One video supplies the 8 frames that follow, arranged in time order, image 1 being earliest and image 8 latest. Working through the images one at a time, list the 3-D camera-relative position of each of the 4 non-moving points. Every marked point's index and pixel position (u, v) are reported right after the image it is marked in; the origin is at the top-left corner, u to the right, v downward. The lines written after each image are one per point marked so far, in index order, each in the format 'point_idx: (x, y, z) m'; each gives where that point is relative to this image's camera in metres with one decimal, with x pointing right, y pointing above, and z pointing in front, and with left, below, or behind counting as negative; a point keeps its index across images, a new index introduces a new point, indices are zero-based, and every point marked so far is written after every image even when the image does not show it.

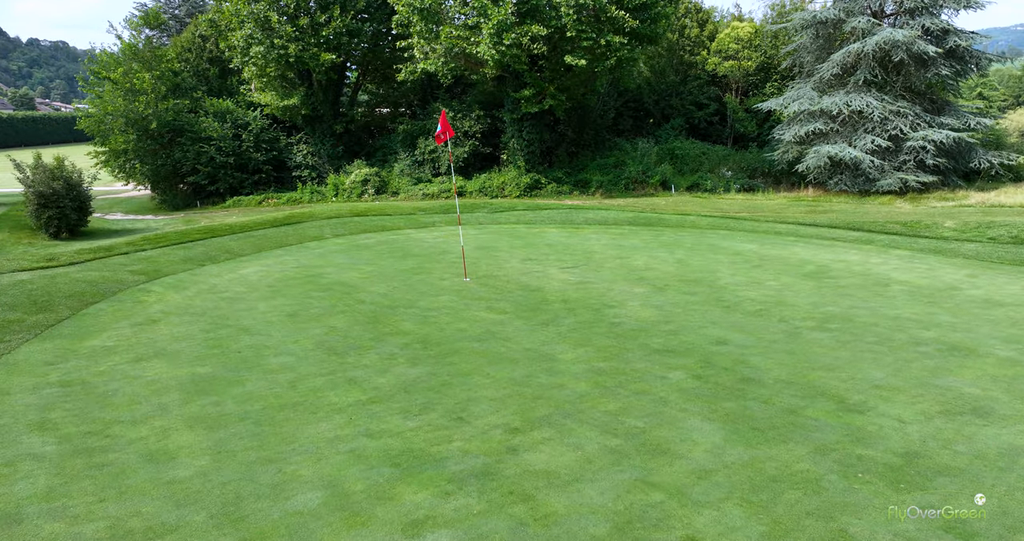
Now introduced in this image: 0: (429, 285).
0: (-1.0, -0.2, +8.4) m
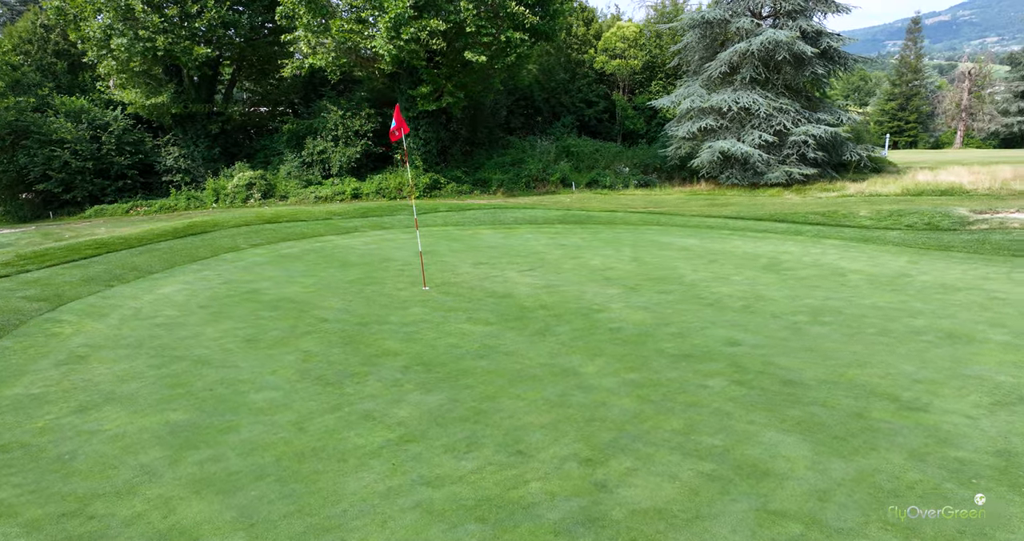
0: (-1.3, -0.3, +7.7) m
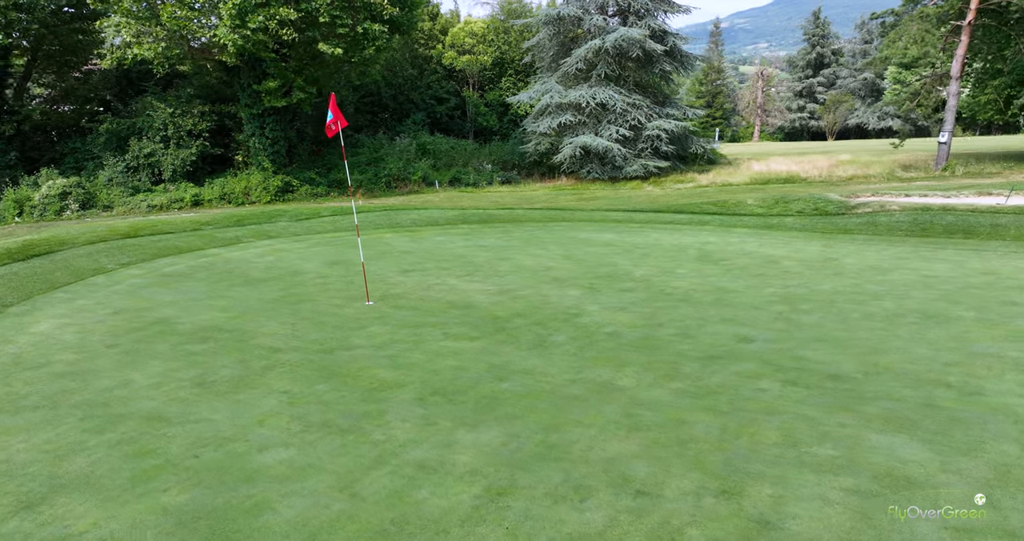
0: (-1.6, -0.4, +6.7) m
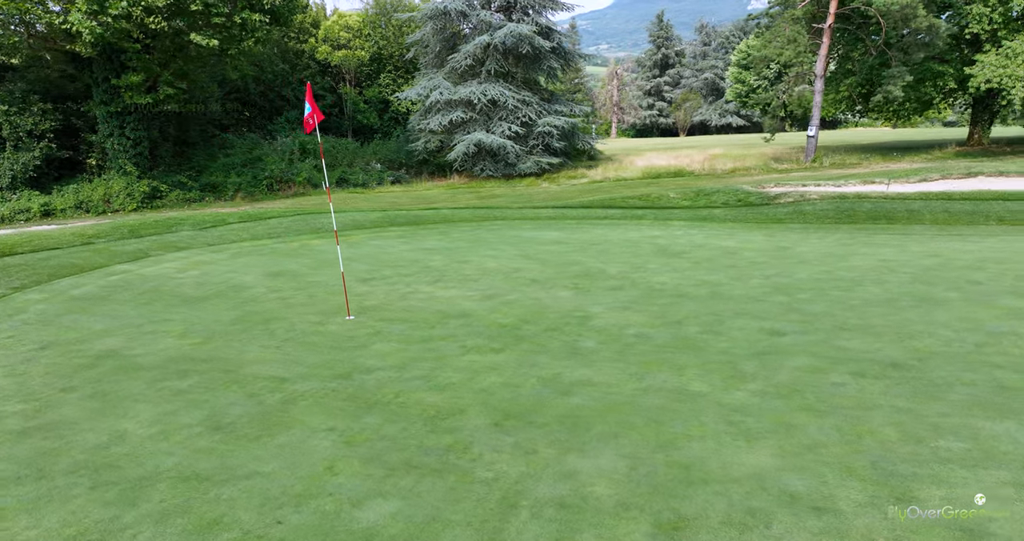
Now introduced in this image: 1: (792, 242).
0: (-1.6, -0.5, +5.9) m
1: (+3.8, +0.4, +9.5) m
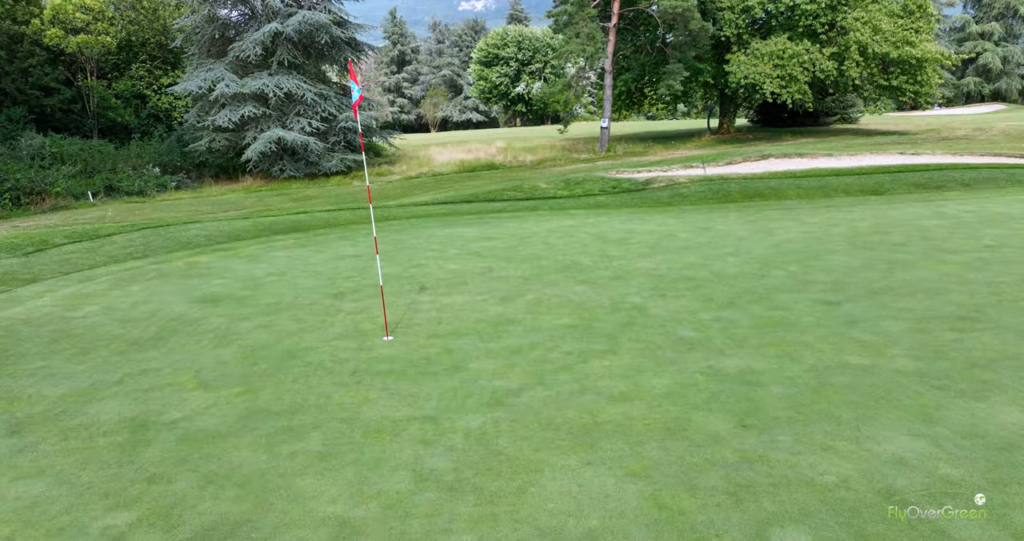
0: (-0.8, -0.6, +5.0) m
1: (+2.8, +0.7, +10.2) m
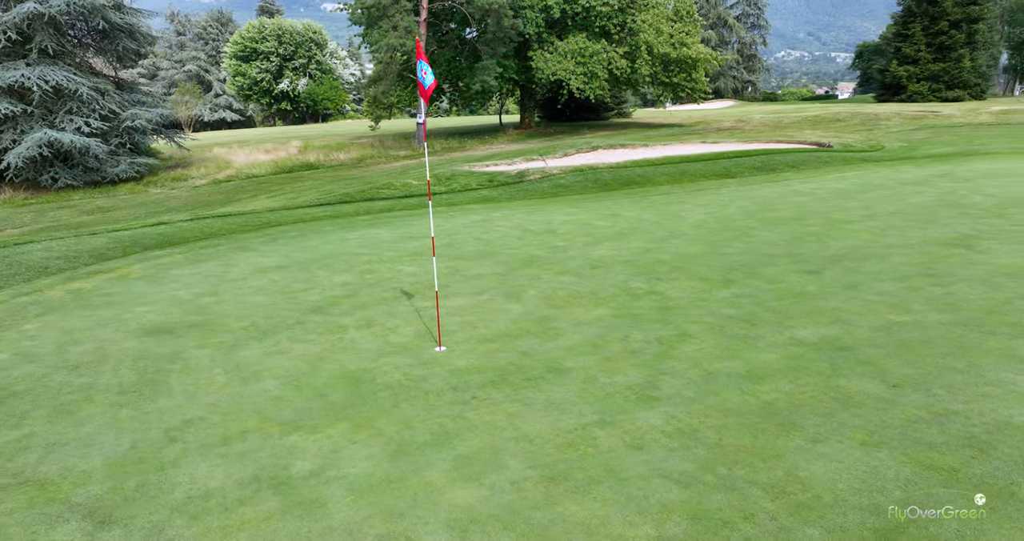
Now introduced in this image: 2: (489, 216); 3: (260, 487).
0: (-0.2, -0.6, +4.5) m
1: (+1.4, +0.9, +10.6) m
2: (-0.3, +0.8, +10.5) m
3: (-1.2, -1.0, +3.2) m
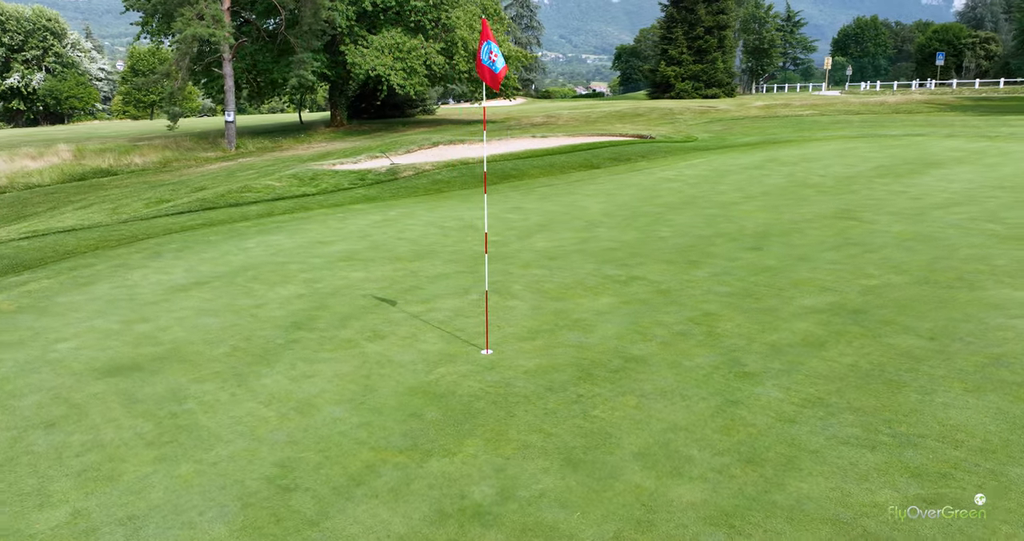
0: (+0.3, -0.6, +4.3) m
1: (-0.1, +1.0, +10.6) m
2: (-1.7, +0.8, +10.0) m
3: (-0.2, -1.0, +2.8) m
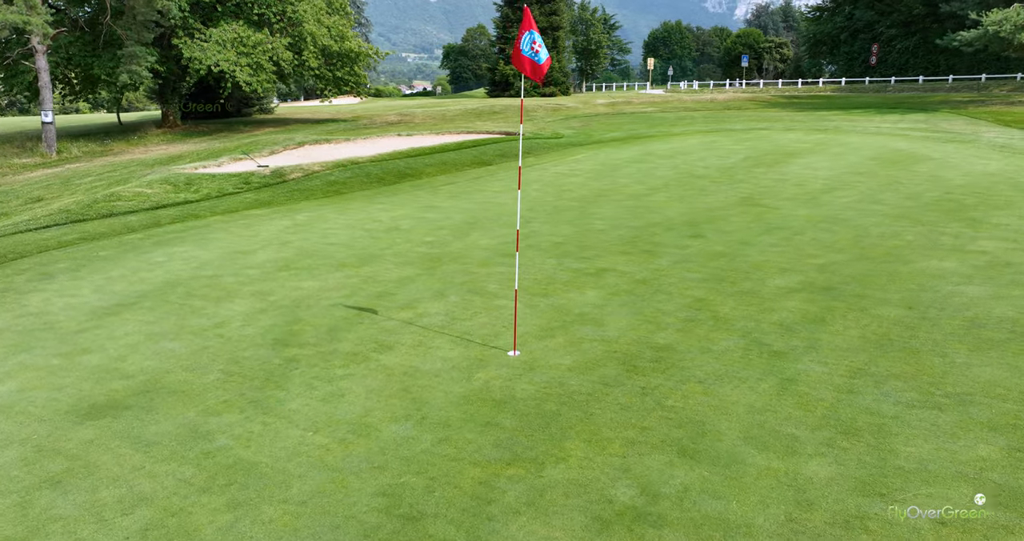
0: (+0.6, -0.6, +4.3) m
1: (-1.3, +1.0, +10.3) m
2: (-2.8, +0.7, +9.3) m
3: (+0.5, -1.0, +2.7) m
